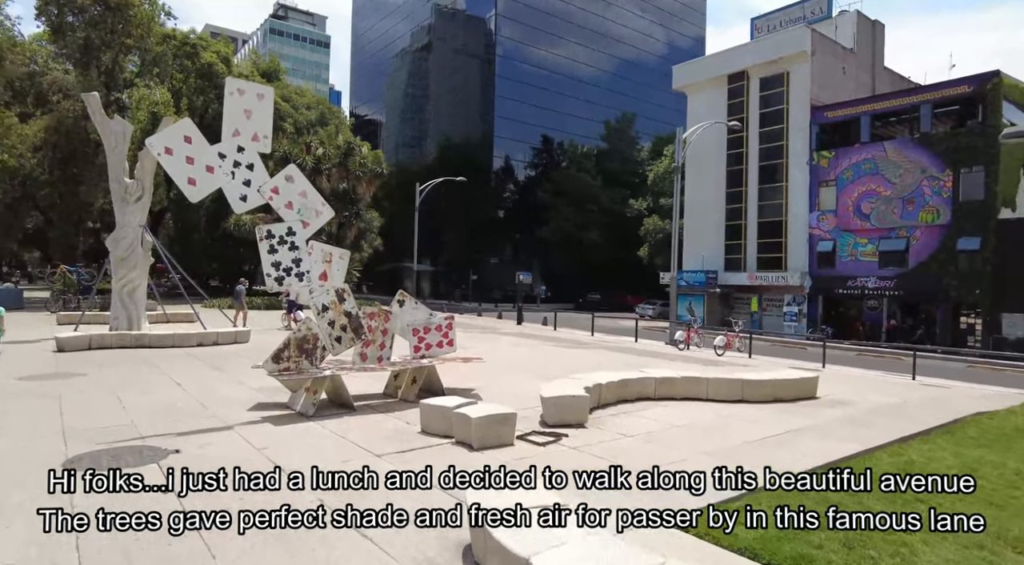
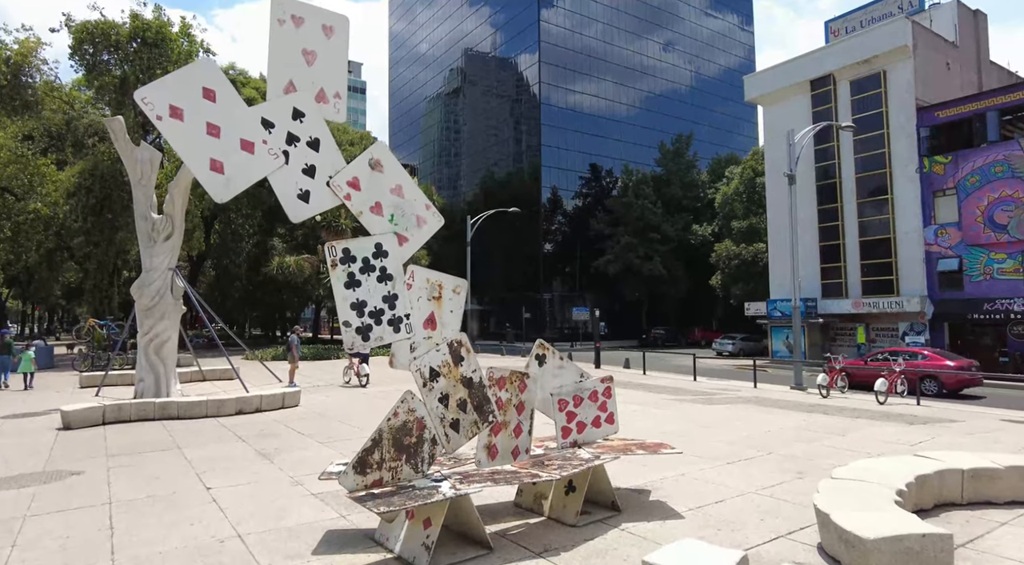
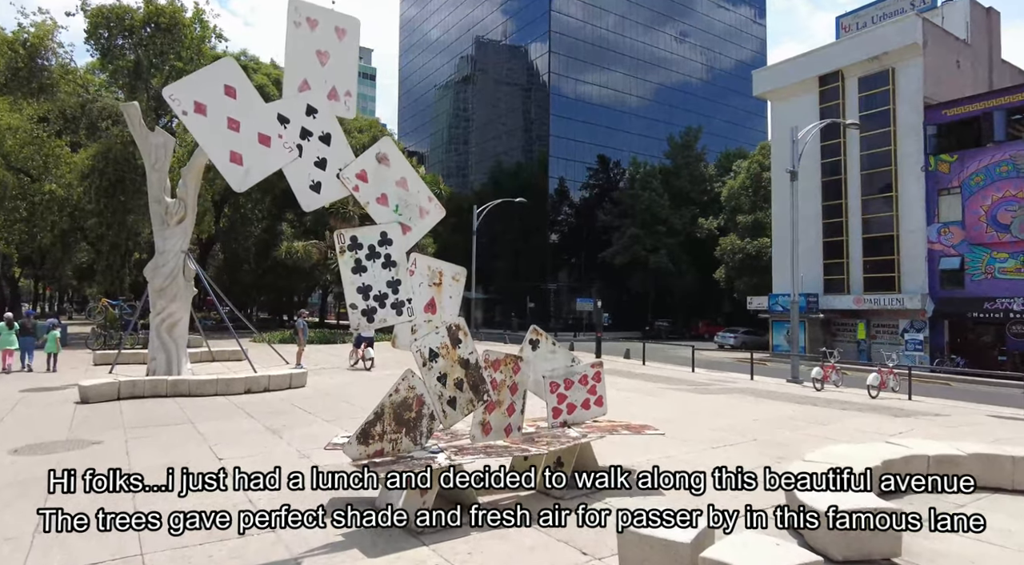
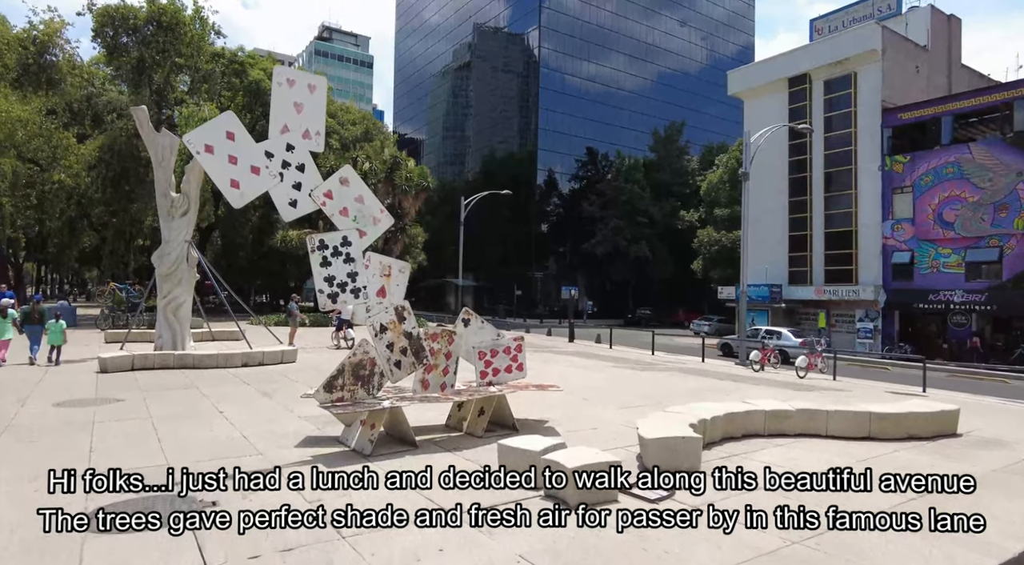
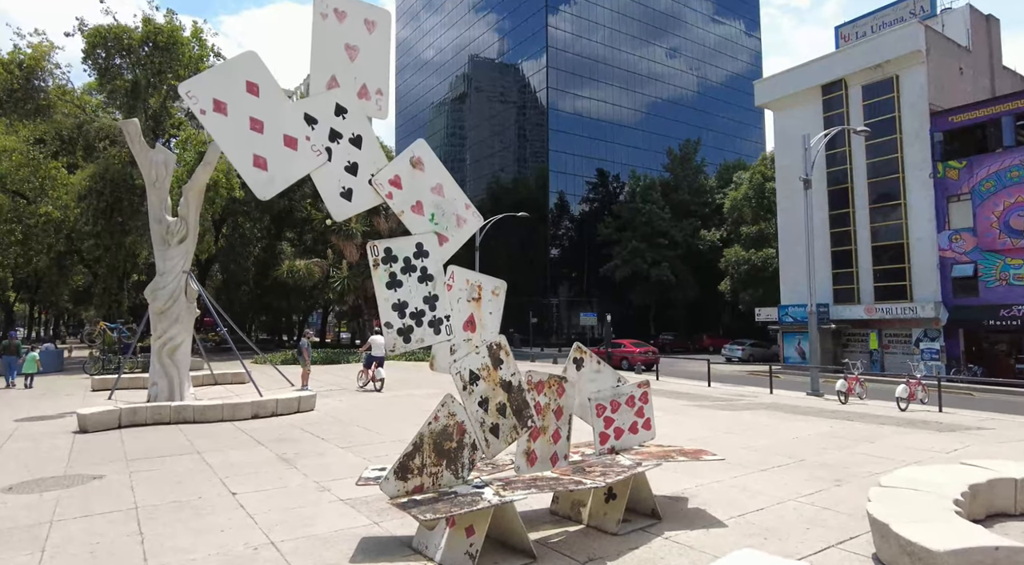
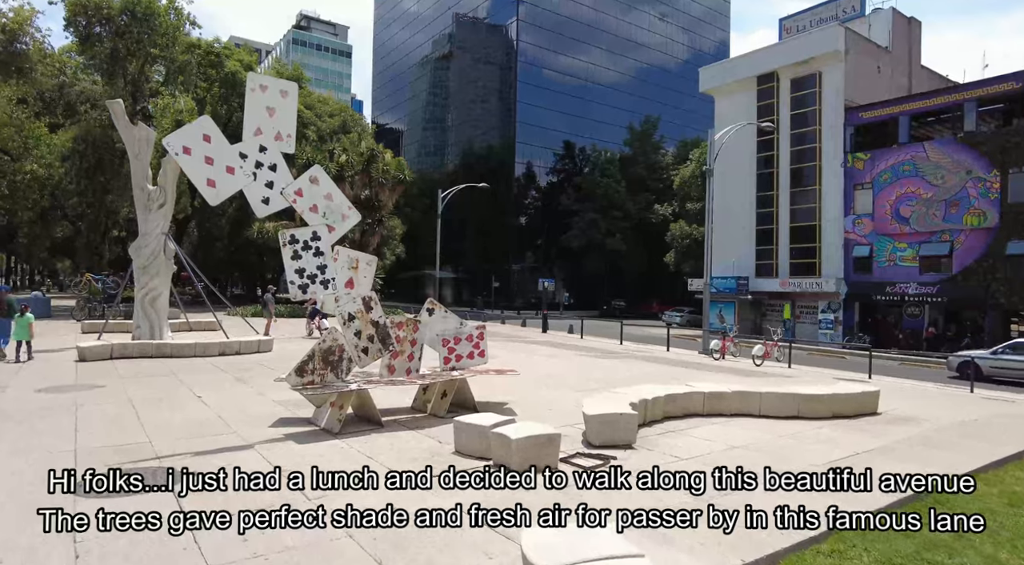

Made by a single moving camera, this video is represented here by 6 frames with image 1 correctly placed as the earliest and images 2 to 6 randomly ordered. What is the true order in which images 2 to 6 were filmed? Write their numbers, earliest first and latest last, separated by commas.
6, 4, 3, 2, 5
